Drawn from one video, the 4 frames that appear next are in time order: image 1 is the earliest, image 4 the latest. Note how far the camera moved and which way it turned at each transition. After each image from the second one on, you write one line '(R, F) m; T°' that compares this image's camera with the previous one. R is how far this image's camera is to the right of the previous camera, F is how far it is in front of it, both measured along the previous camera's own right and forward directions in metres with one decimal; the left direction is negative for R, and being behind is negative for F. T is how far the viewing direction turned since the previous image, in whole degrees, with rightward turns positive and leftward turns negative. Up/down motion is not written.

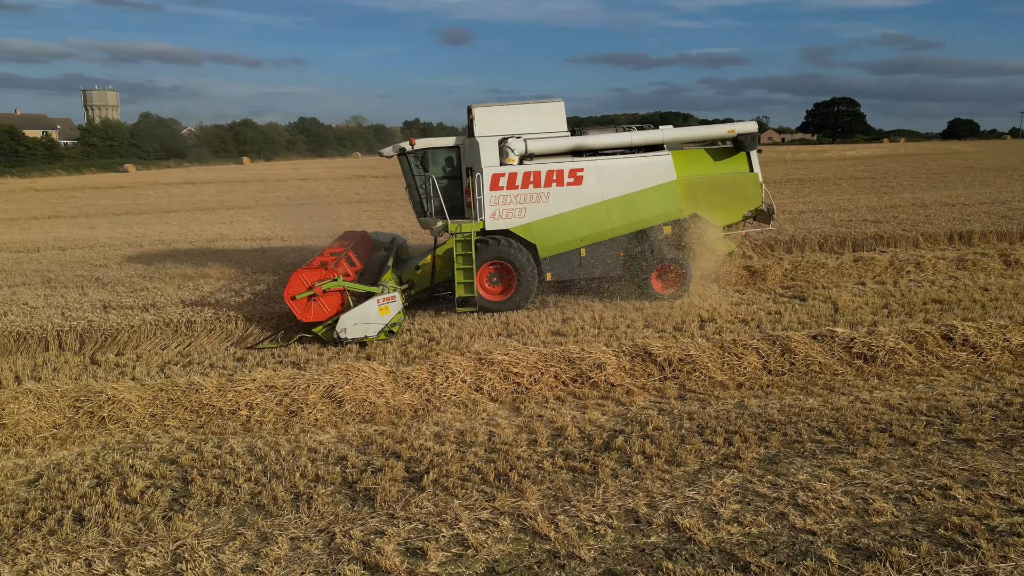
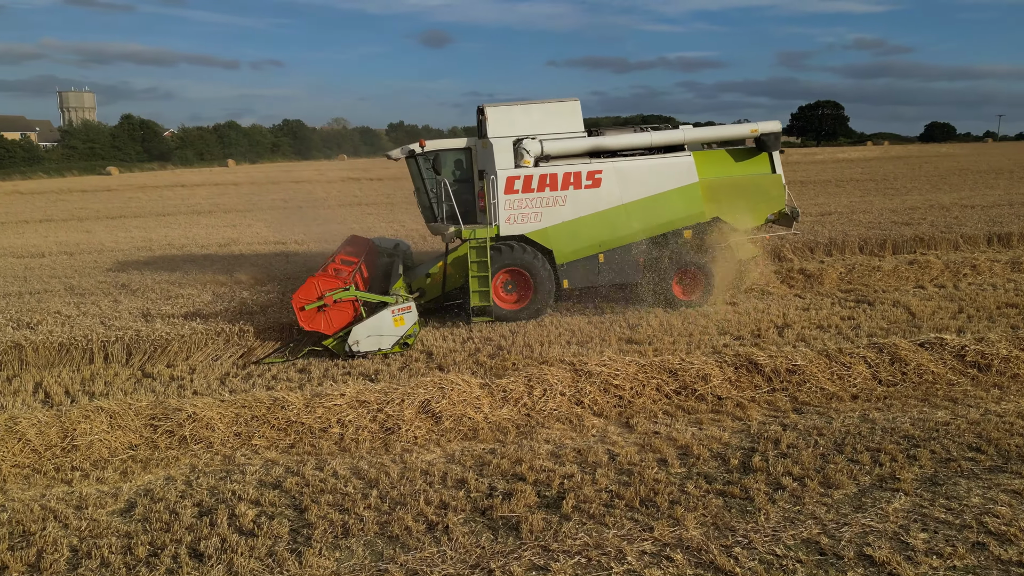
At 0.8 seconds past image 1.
(-0.8, +0.3) m; +1°
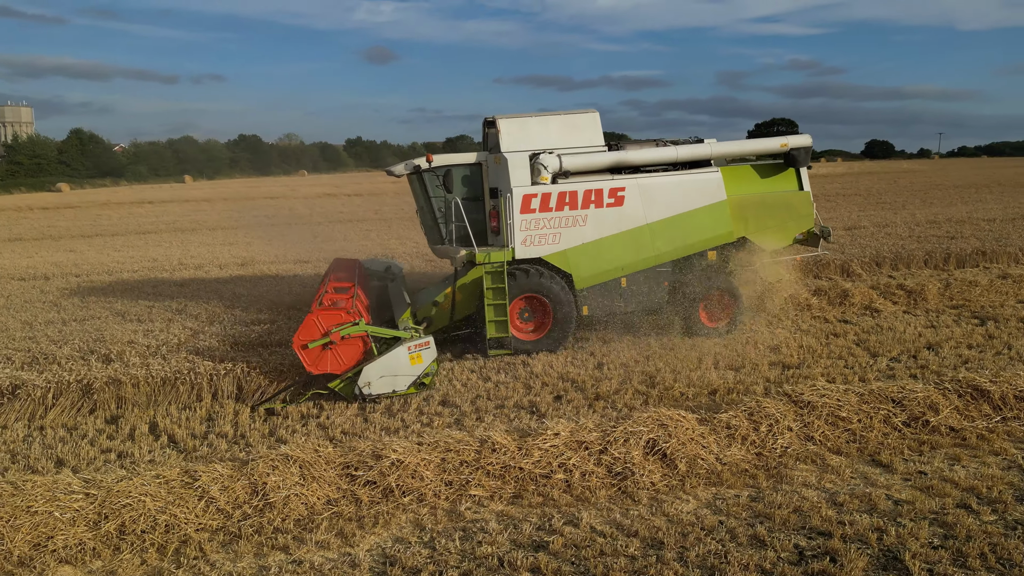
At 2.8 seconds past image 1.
(-1.5, +0.5) m; +3°
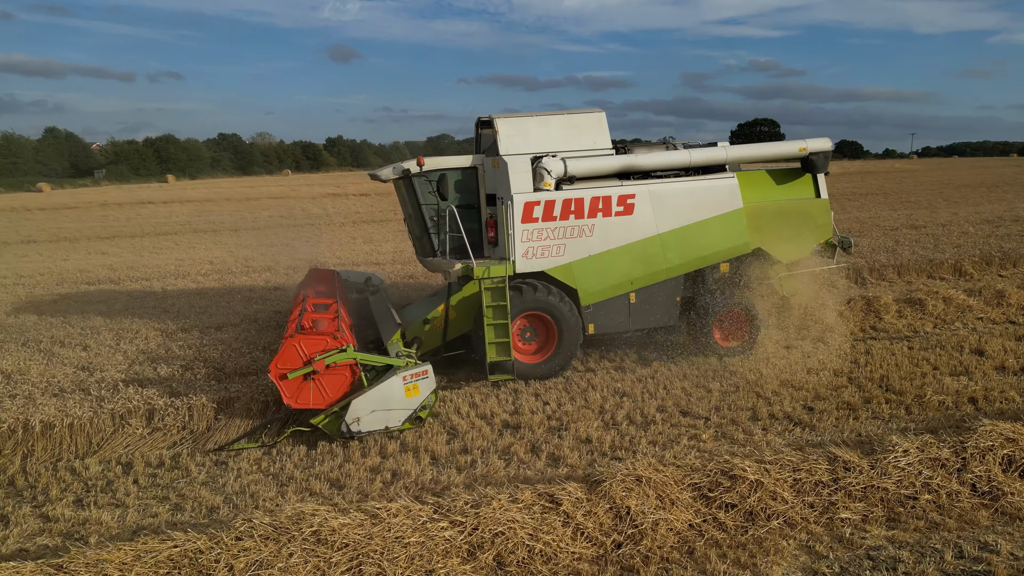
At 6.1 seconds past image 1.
(-1.9, +0.3) m; +2°
